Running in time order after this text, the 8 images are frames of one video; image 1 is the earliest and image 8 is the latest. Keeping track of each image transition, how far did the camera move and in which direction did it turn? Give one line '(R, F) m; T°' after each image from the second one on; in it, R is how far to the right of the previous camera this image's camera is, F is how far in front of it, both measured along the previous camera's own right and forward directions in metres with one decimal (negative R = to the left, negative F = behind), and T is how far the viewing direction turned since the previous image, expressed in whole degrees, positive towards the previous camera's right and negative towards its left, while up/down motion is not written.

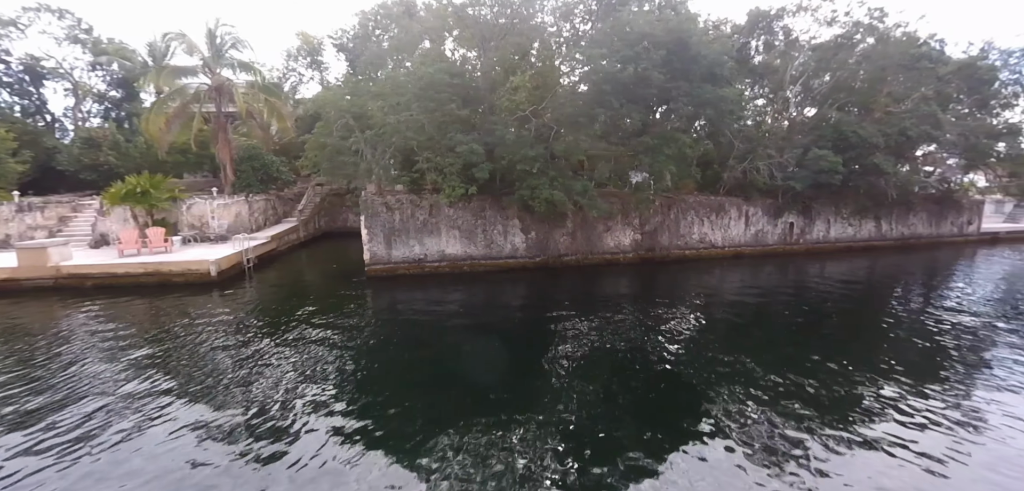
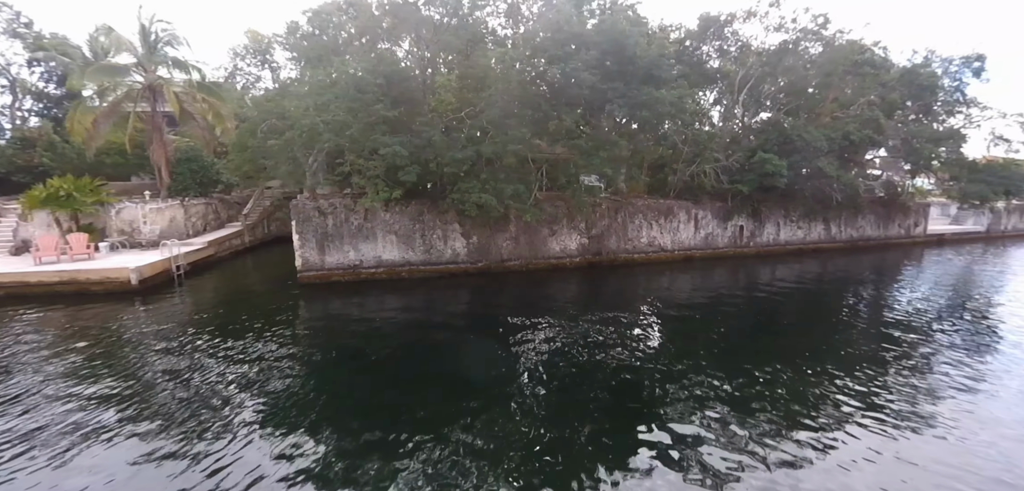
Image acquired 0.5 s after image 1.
(+2.1, +0.4) m; +2°
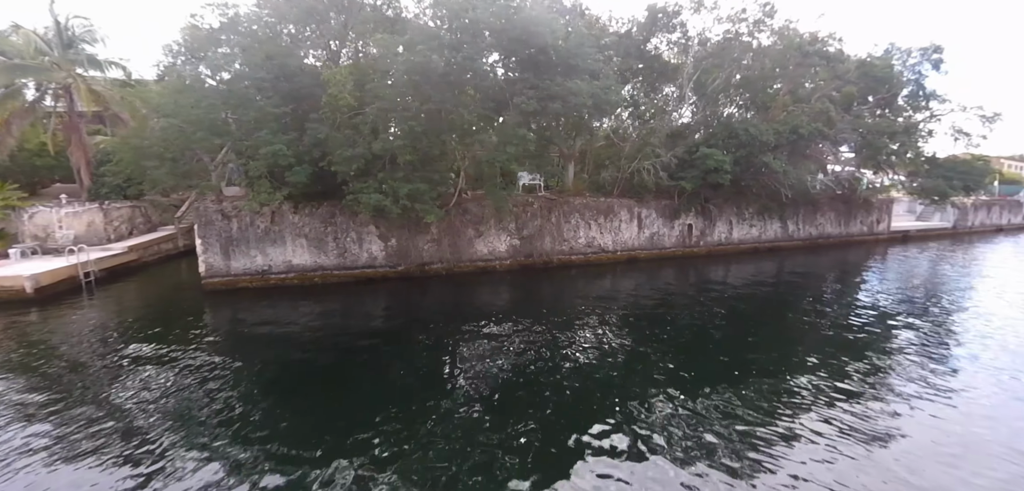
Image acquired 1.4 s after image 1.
(+3.5, +0.9) m; 0°
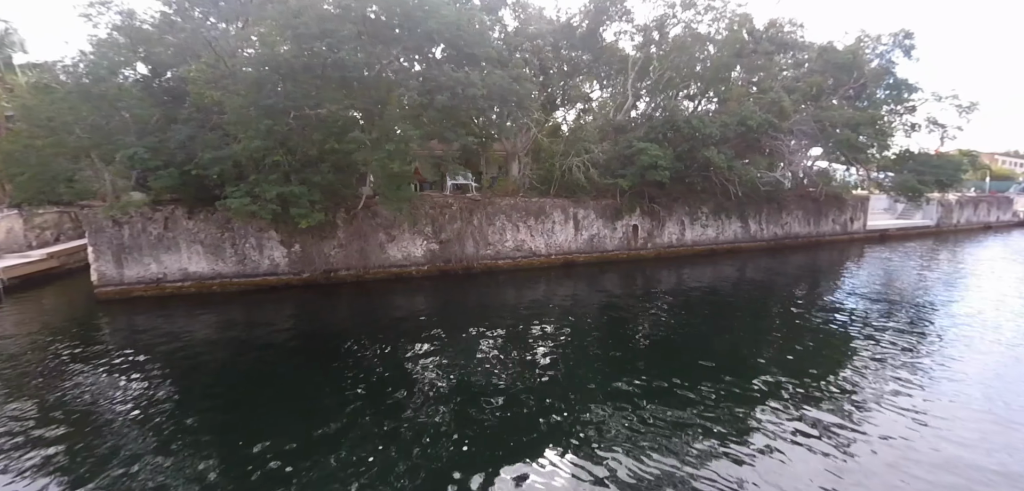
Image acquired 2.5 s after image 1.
(+4.2, +1.2) m; -1°
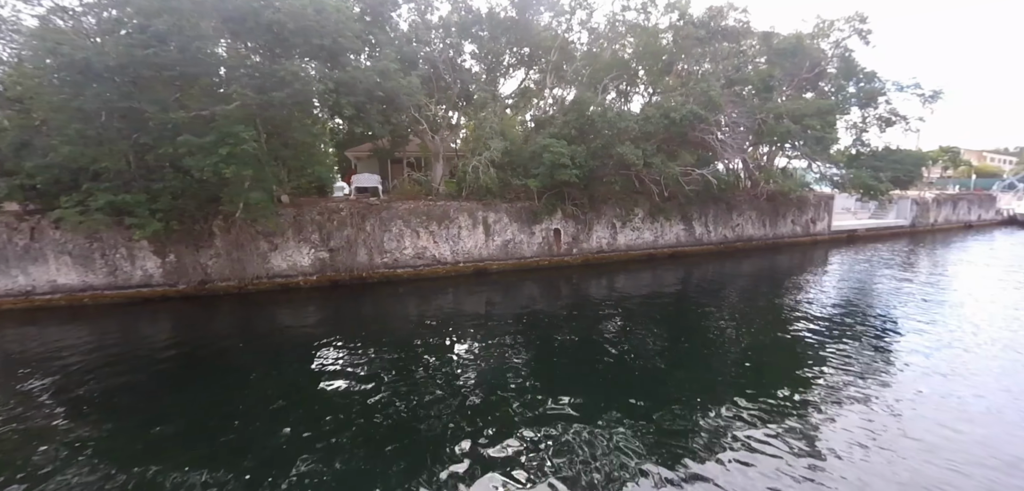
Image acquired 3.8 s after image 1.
(+5.1, +1.3) m; -2°
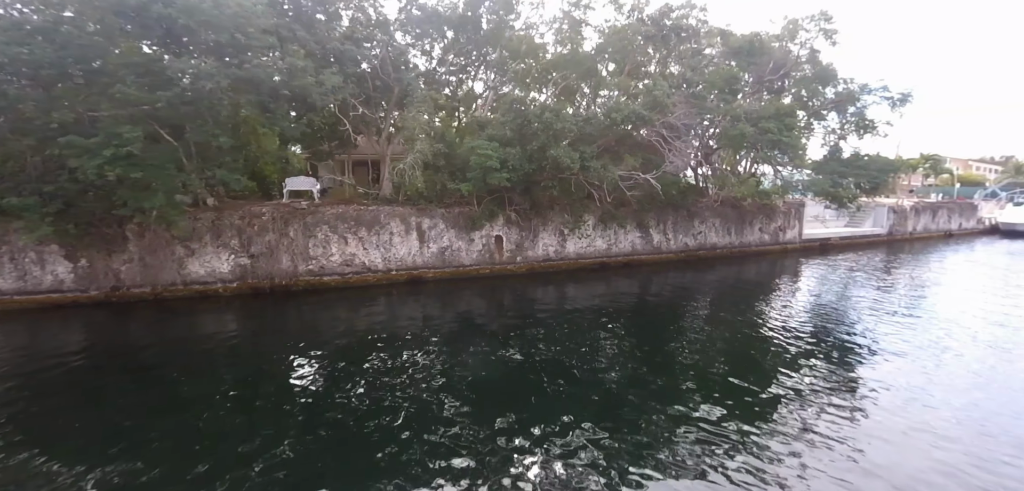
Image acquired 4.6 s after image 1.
(+3.3, +0.8) m; -1°
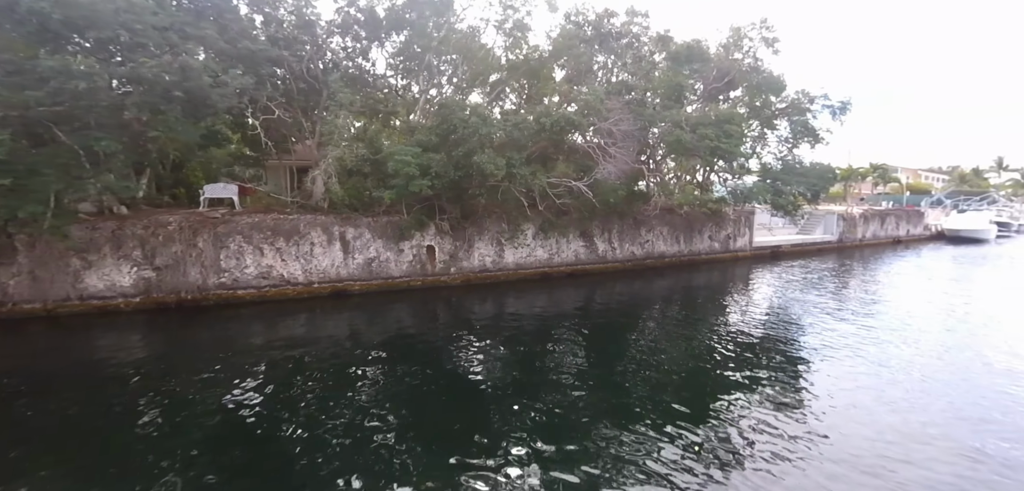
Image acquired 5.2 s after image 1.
(+2.6, +0.6) m; +2°
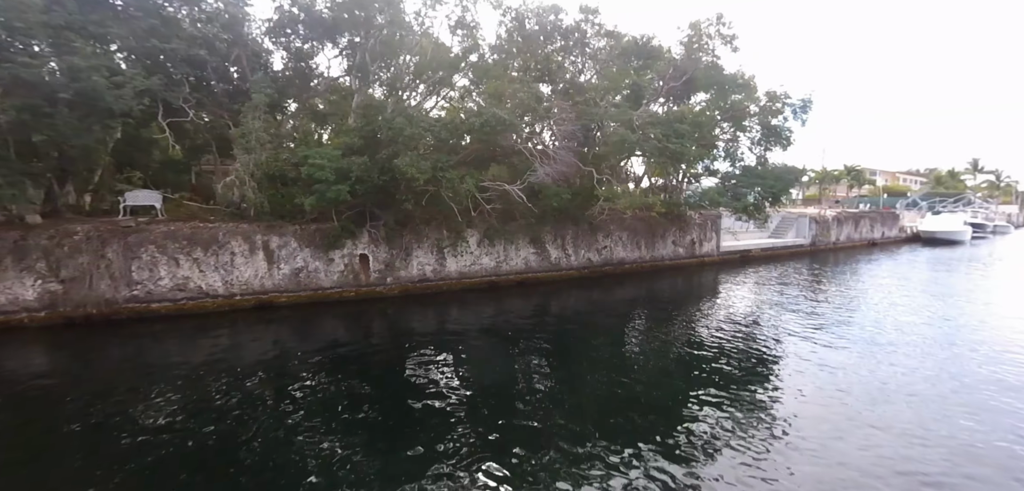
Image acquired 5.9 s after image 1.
(+2.8, +0.9) m; 0°
